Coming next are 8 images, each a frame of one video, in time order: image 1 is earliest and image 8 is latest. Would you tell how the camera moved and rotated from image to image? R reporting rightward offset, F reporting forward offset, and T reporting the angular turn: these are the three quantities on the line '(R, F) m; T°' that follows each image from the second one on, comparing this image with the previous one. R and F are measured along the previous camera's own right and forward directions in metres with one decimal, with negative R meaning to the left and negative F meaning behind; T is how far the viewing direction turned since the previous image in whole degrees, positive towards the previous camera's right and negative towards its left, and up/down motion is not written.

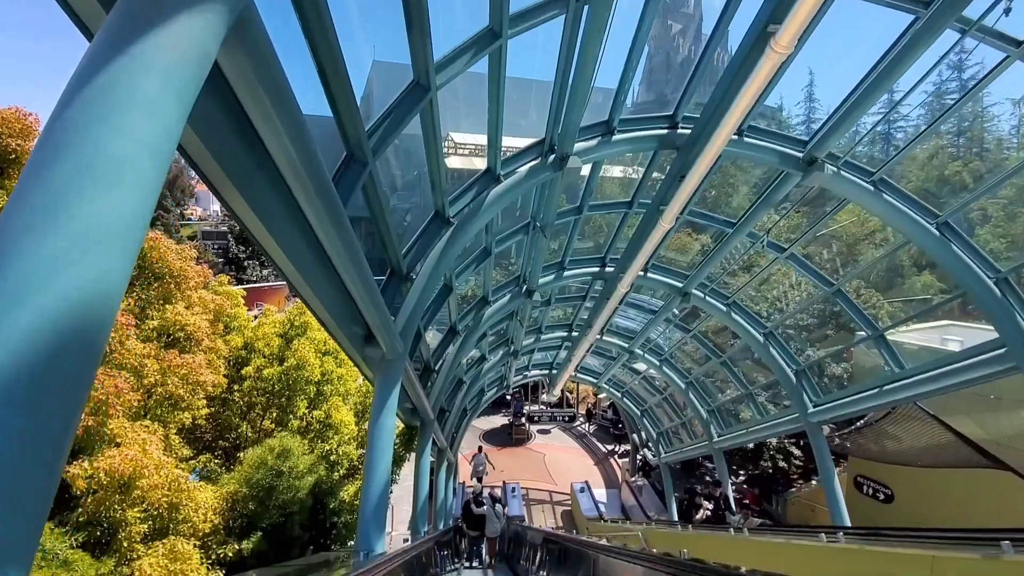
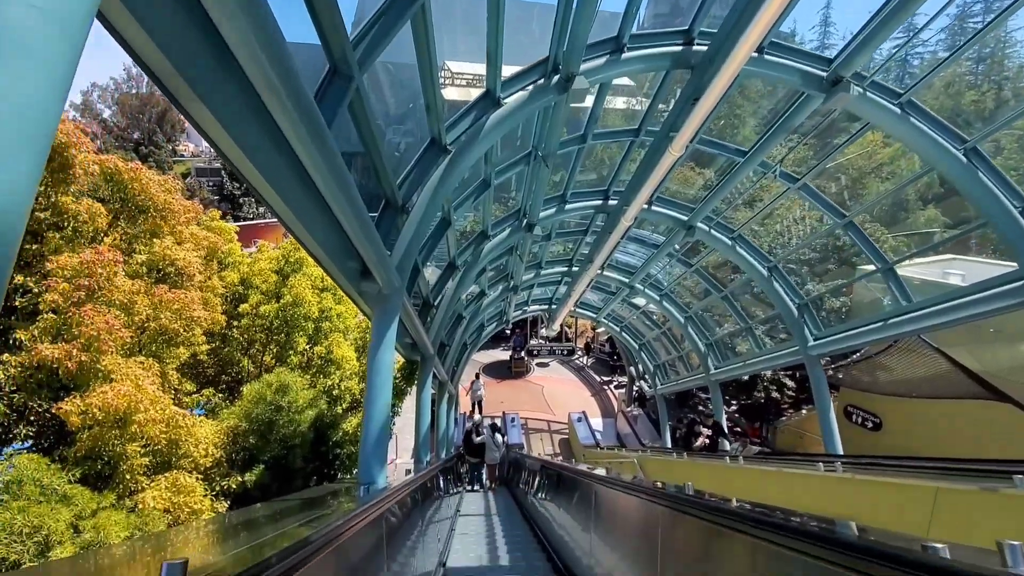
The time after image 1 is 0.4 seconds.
(0.0, +0.3) m; 0°
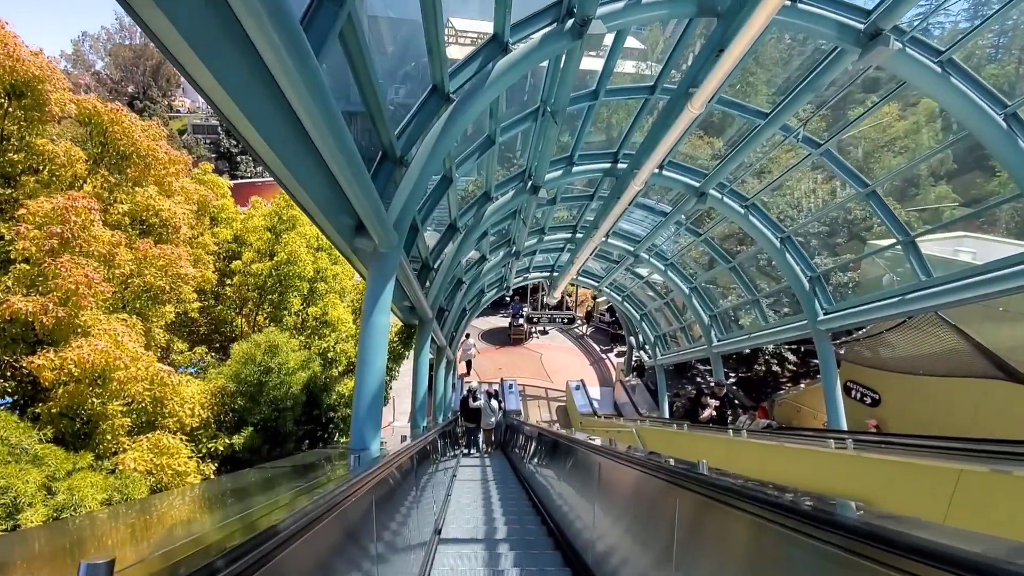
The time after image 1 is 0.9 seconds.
(0.0, +0.4) m; 0°
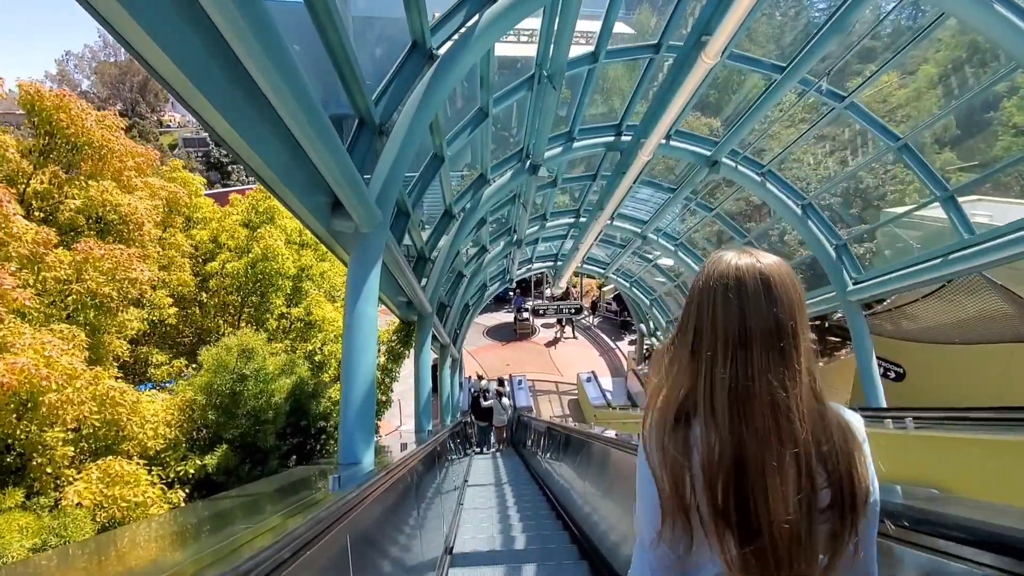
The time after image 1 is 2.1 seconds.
(0.0, +0.8) m; 0°
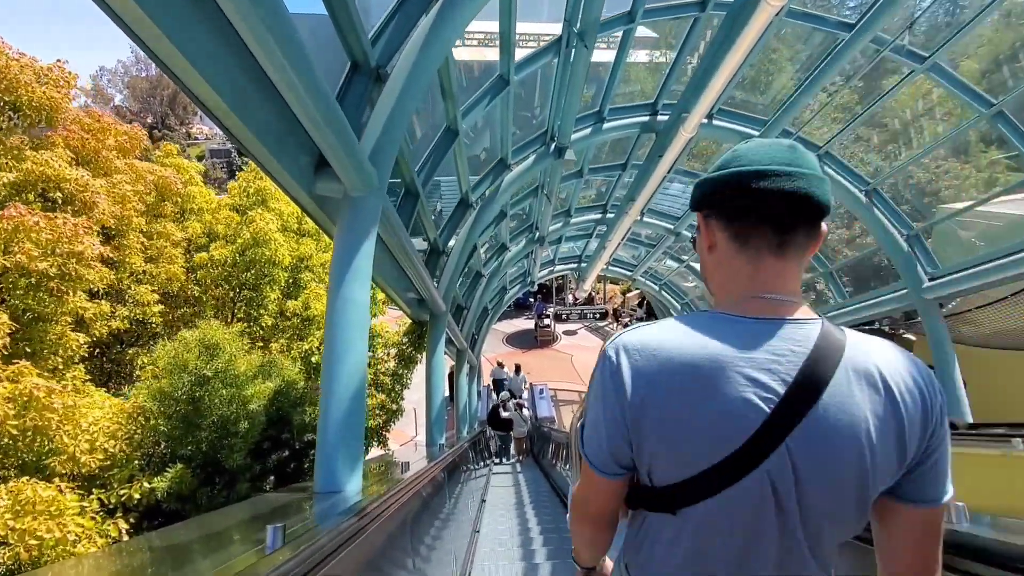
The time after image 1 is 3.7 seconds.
(-0.1, +1.2) m; -2°
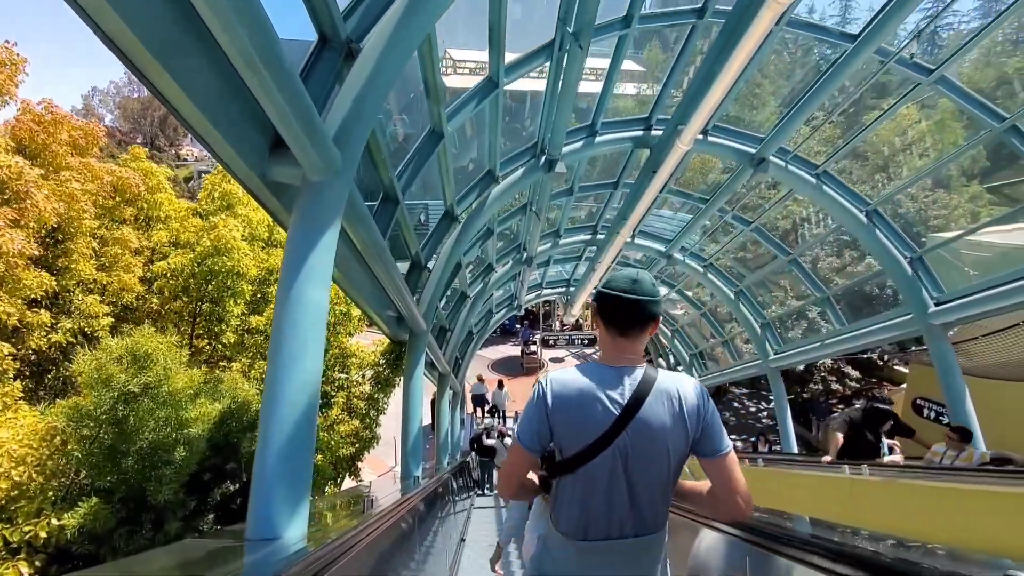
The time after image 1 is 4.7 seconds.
(0.0, +0.6) m; +1°
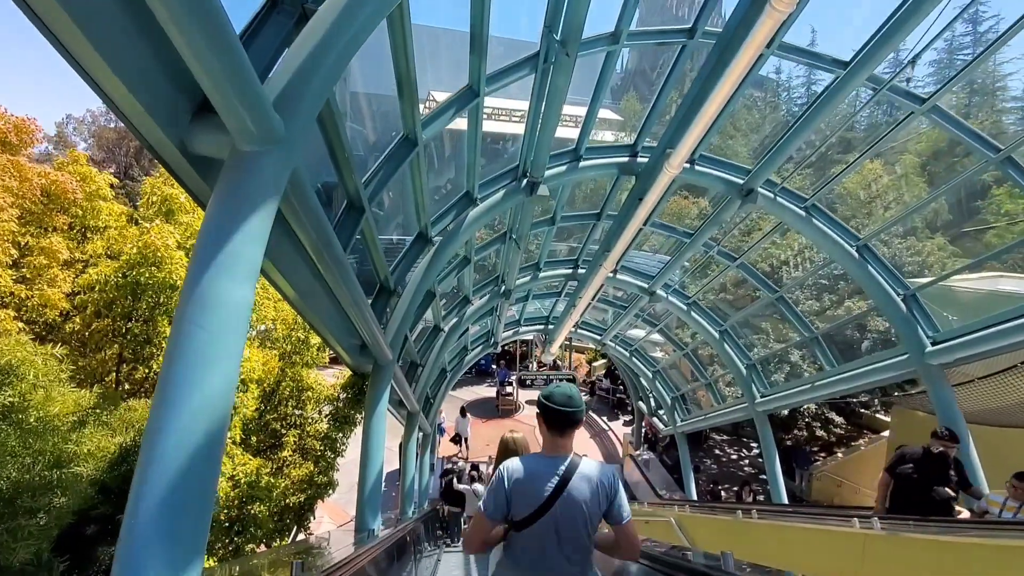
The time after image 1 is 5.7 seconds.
(0.0, +0.7) m; +3°
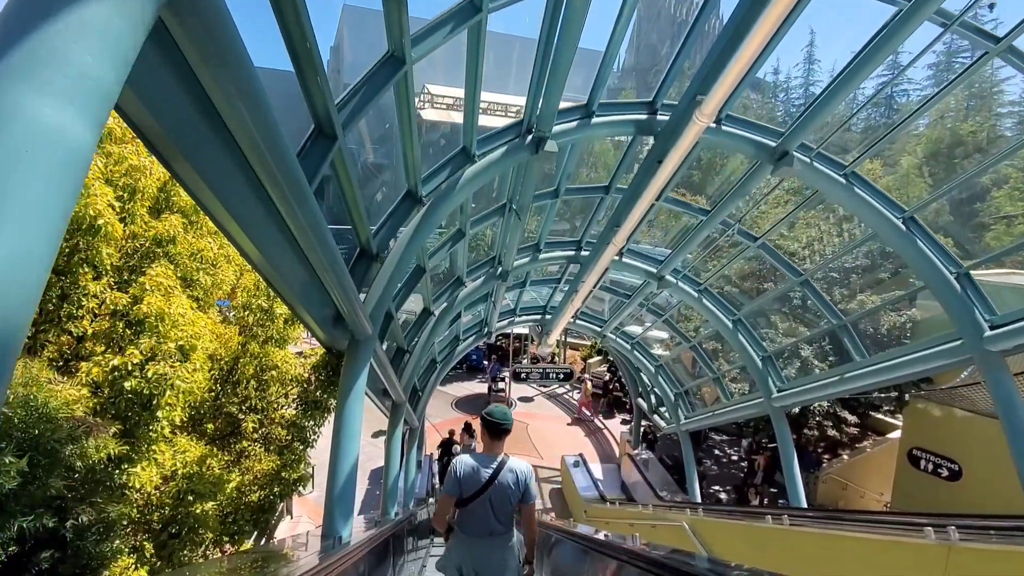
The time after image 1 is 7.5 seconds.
(-0.1, +1.1) m; +1°
